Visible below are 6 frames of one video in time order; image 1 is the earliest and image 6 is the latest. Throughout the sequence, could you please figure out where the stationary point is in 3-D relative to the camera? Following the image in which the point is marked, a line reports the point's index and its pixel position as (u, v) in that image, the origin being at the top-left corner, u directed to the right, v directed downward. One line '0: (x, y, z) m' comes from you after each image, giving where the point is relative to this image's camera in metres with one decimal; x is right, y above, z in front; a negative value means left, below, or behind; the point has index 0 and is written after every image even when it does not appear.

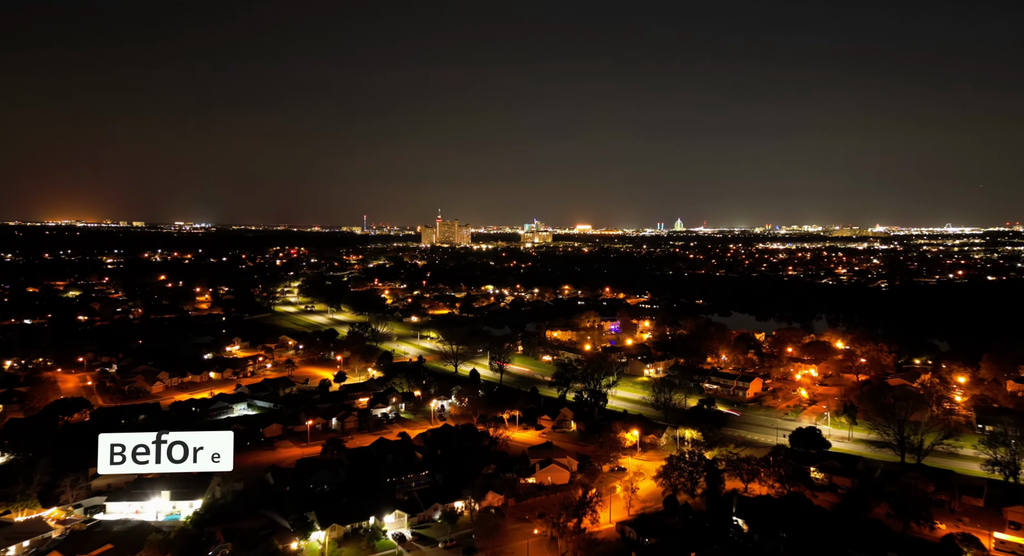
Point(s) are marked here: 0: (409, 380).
0: (-2.5, -2.5, +17.5) m
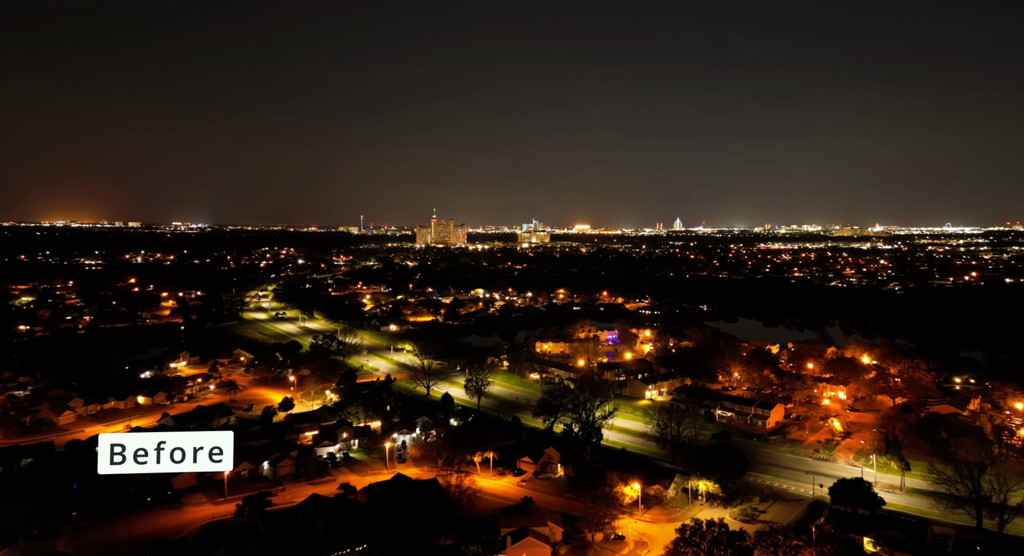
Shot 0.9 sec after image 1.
0: (-3.0, -2.7, +14.7) m
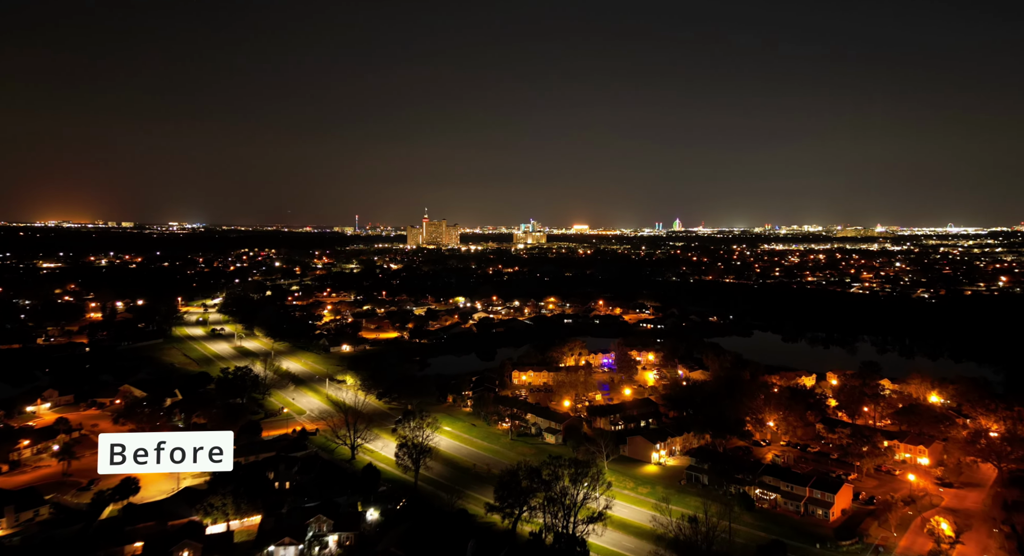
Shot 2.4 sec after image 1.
0: (-3.7, -3.0, +9.9) m
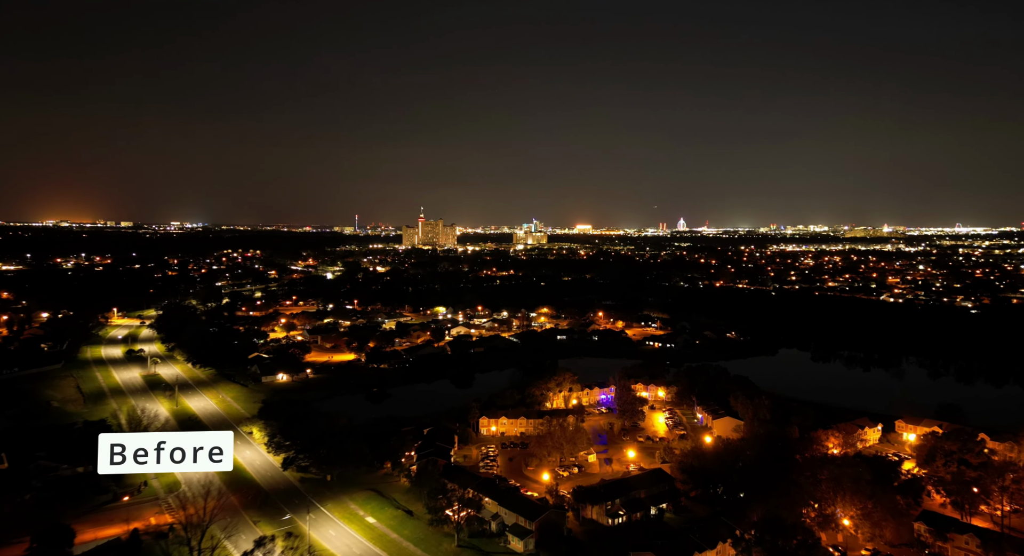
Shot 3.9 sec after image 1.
0: (-4.5, -3.4, +5.2) m
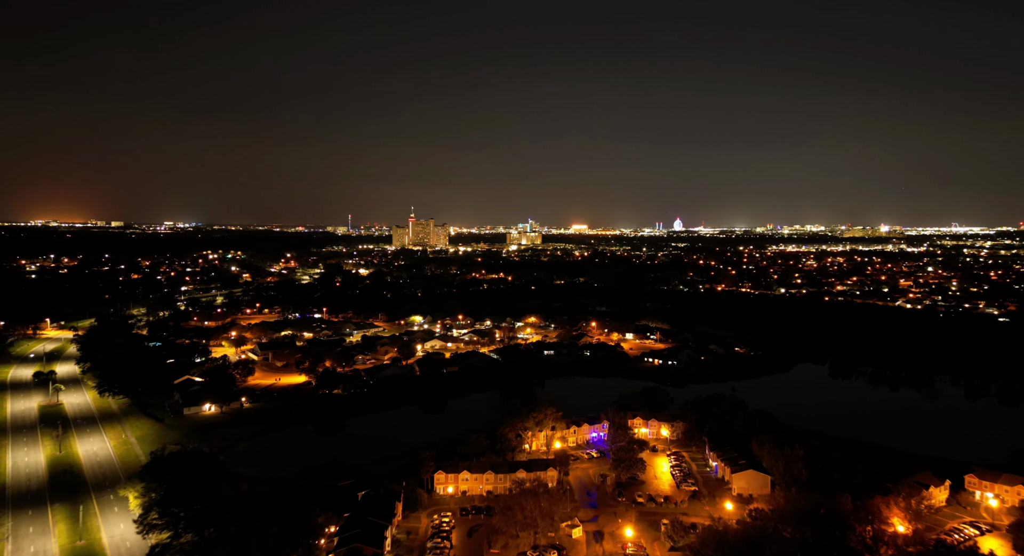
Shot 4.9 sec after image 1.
0: (-5.0, -3.6, +1.9) m
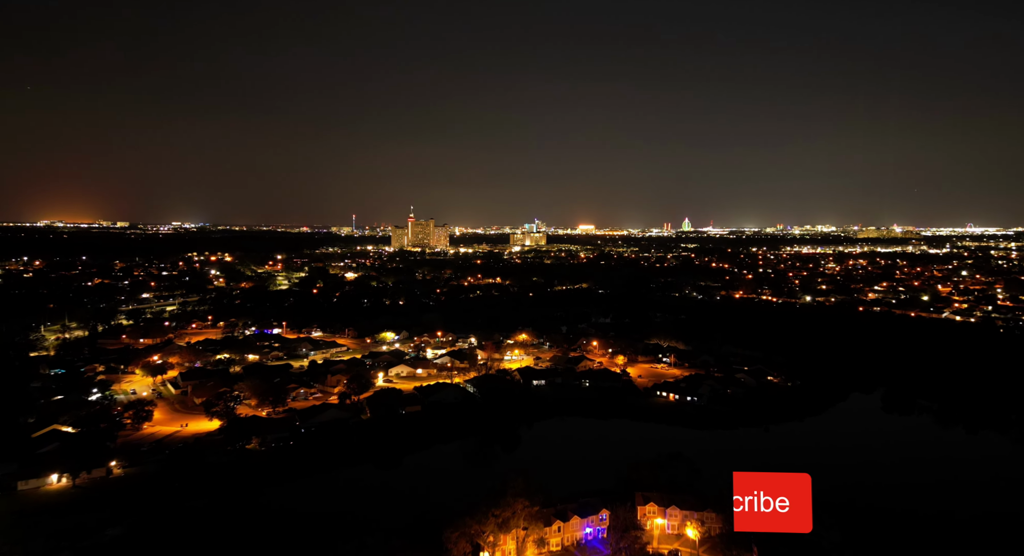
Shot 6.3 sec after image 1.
0: (-5.7, -4.0, -2.6) m
